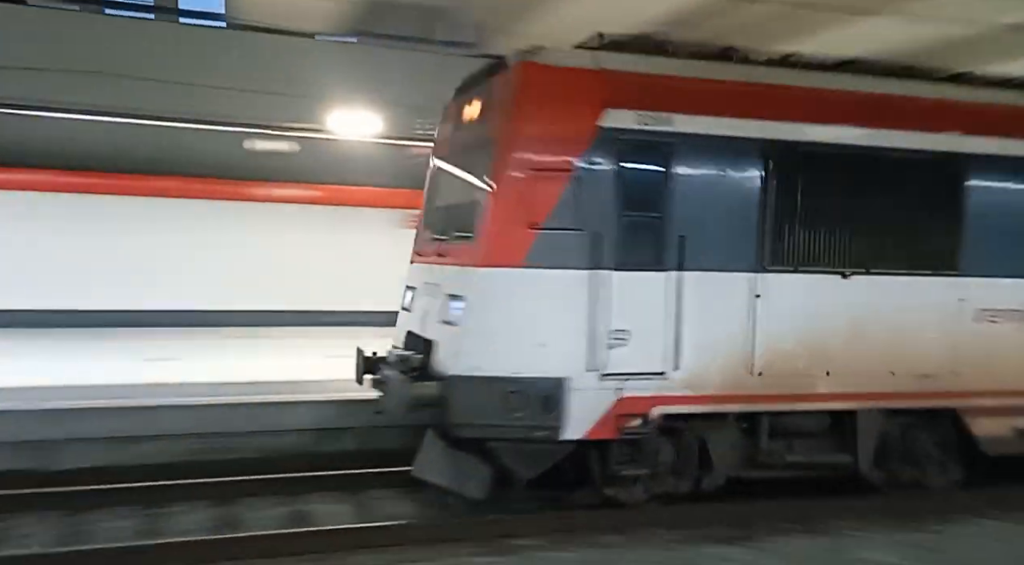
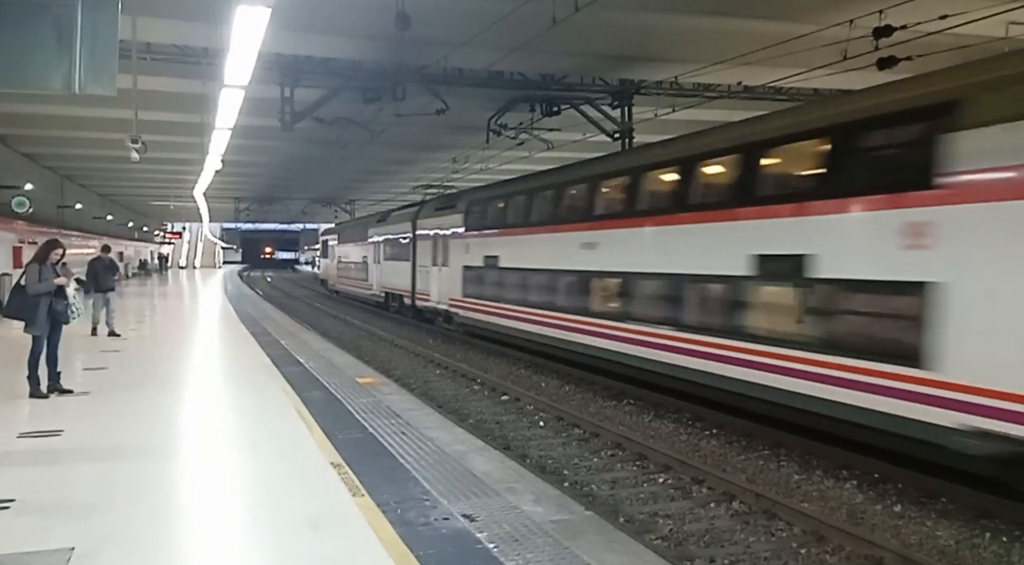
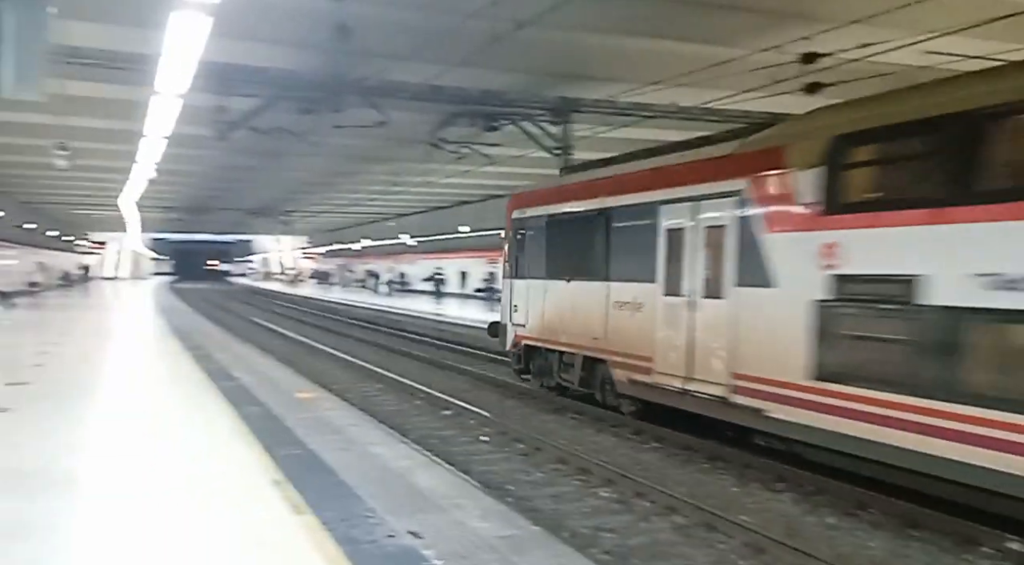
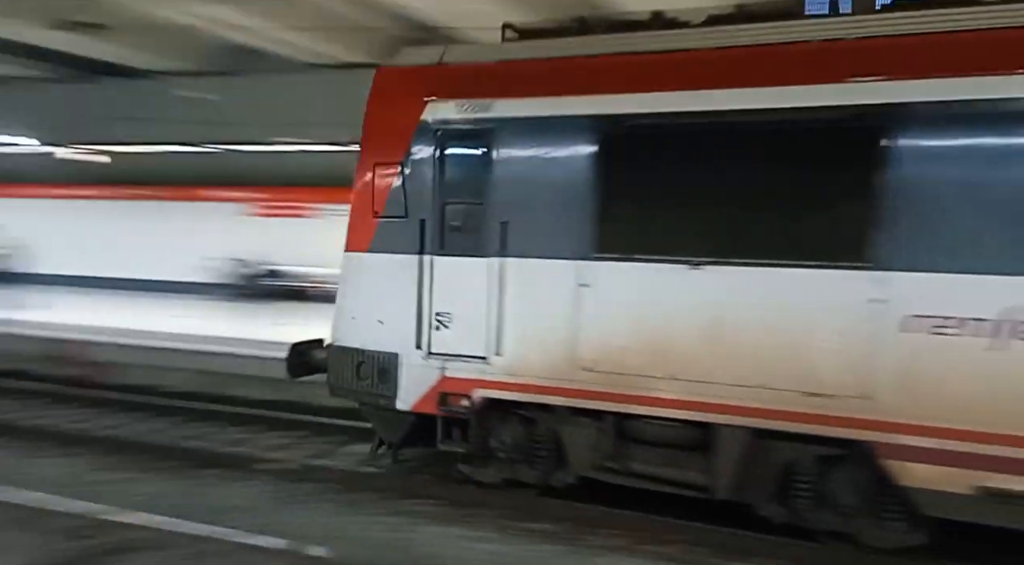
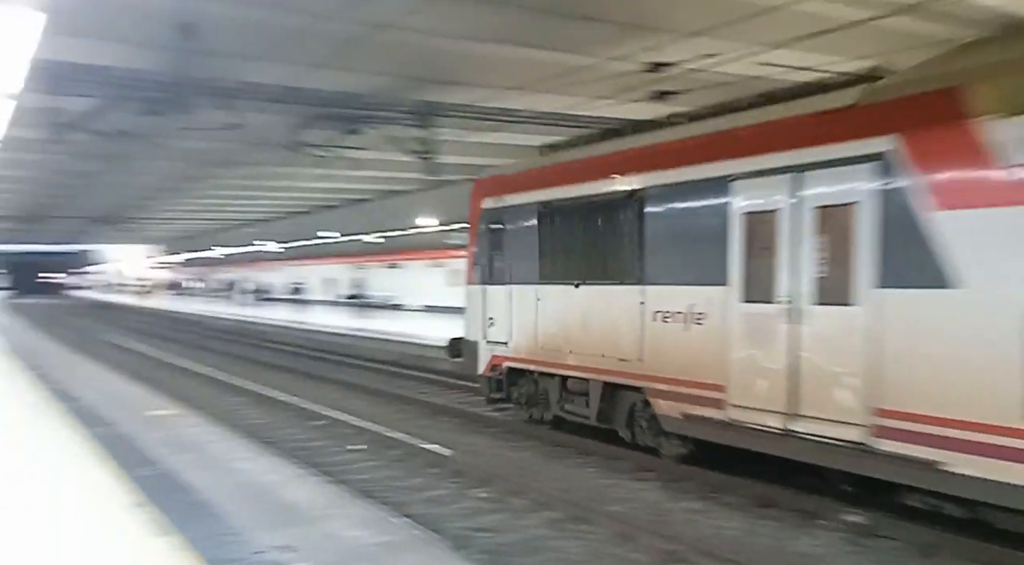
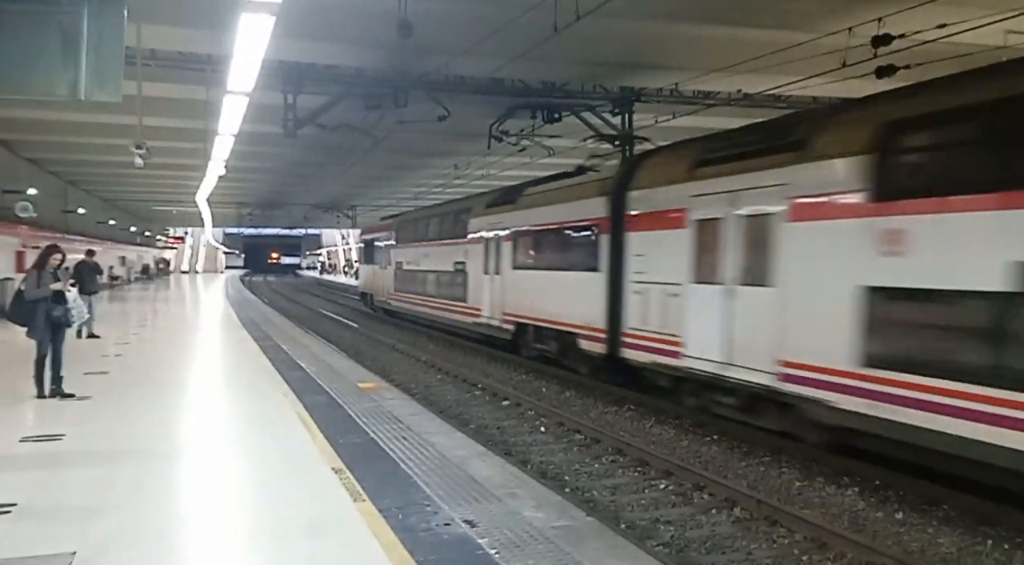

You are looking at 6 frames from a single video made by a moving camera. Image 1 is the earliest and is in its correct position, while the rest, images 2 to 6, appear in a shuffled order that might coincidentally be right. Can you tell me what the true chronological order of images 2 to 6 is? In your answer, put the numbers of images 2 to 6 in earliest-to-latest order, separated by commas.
4, 5, 3, 6, 2
